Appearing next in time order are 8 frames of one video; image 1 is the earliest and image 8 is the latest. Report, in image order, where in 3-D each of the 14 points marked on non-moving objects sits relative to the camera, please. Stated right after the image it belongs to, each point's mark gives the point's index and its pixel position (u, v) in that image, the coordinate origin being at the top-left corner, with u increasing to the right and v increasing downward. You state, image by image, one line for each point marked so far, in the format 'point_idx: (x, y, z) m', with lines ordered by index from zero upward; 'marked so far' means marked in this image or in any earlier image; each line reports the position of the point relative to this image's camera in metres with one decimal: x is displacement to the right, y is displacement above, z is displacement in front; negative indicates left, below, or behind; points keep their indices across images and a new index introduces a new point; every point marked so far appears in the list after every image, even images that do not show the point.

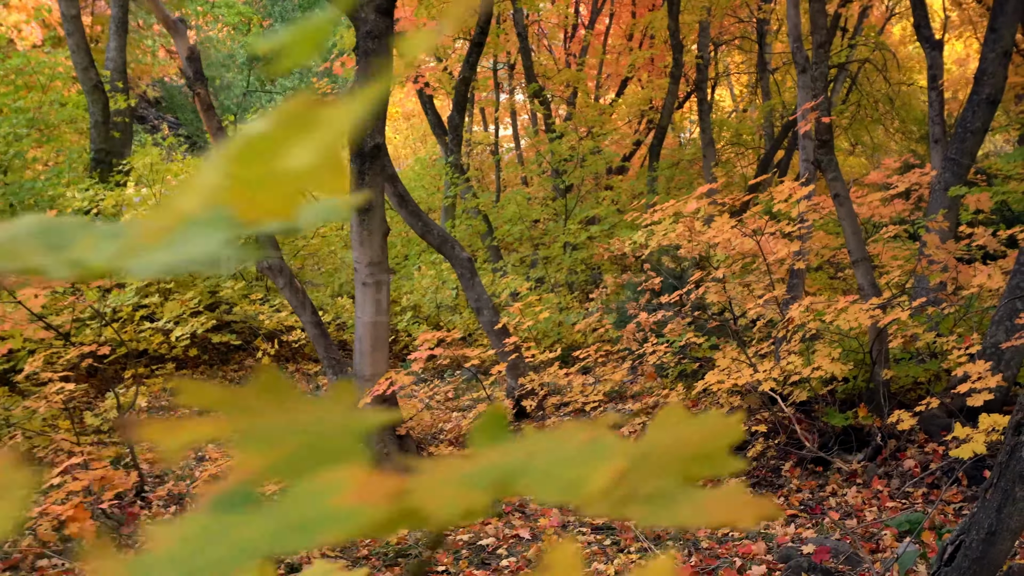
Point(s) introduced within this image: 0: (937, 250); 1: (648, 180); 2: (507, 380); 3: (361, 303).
0: (+2.5, +0.2, +4.9) m
1: (+1.8, +1.4, +11.4) m
2: (0.0, -0.6, +5.9) m
3: (-0.9, -0.1, +4.8) m
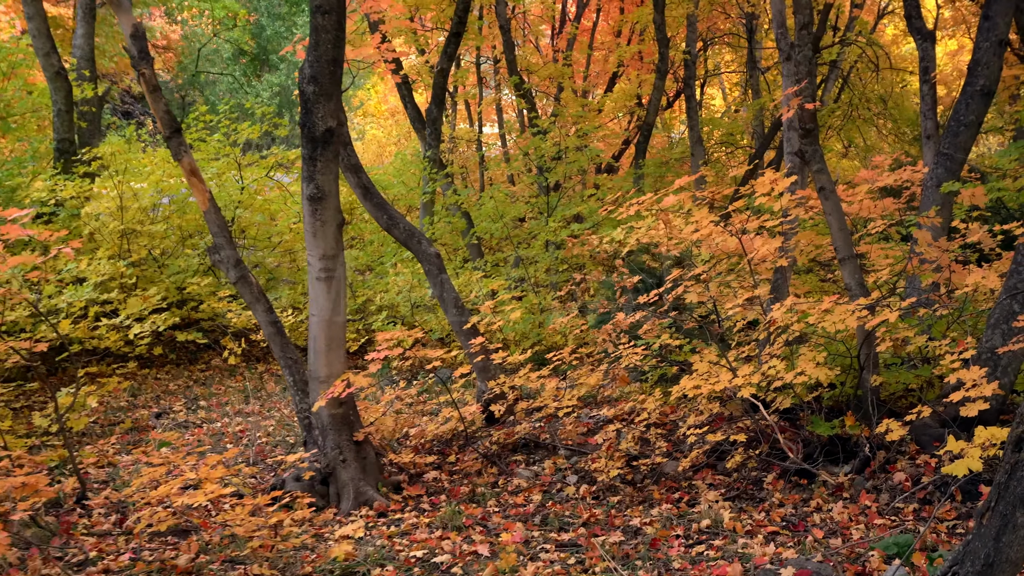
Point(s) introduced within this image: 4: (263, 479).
0: (+2.3, +0.2, +4.6) m
1: (+1.6, +1.4, +11.1) m
2: (-0.2, -0.6, +5.6) m
3: (-1.0, -0.1, +4.5) m
4: (-1.4, -1.1, +4.8) m
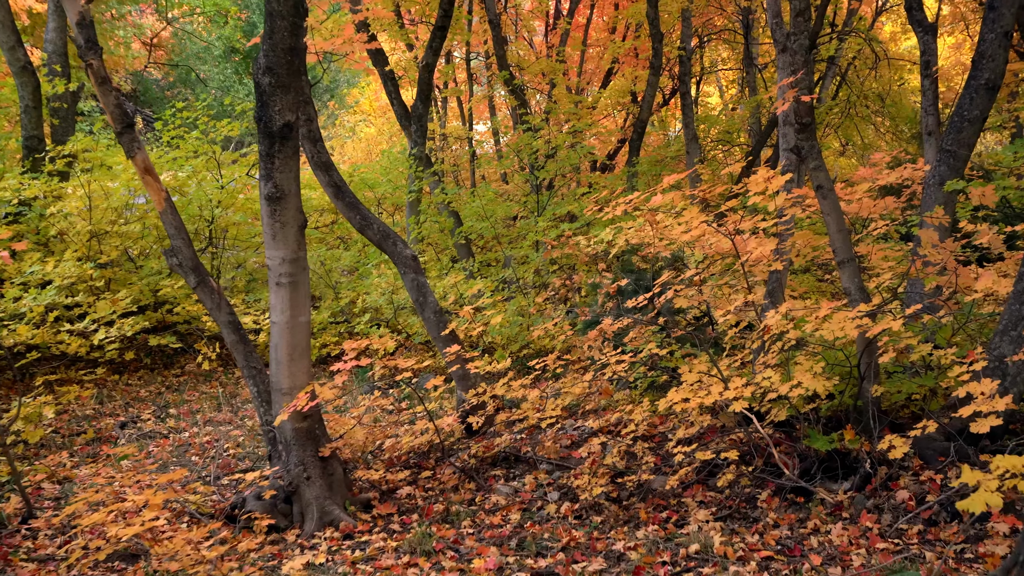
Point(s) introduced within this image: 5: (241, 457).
0: (+2.1, +0.2, +4.4) m
1: (+1.5, +1.4, +10.8) m
2: (-0.4, -0.7, +5.3) m
3: (-1.2, -0.1, +4.2) m
4: (-1.5, -1.1, +4.5) m
5: (-1.7, -1.1, +5.3) m
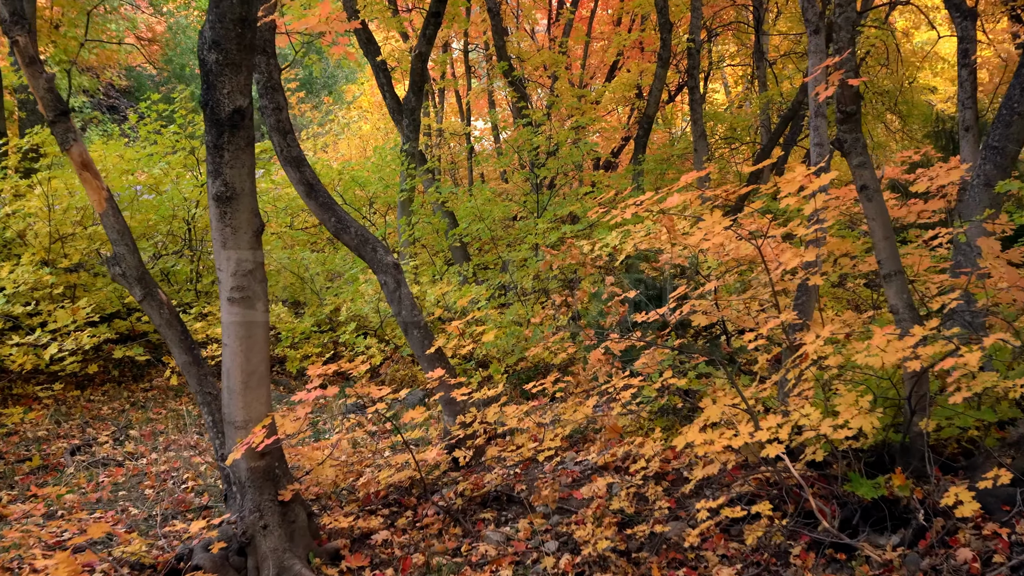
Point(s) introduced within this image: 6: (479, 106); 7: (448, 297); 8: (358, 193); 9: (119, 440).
0: (+2.1, +0.1, +3.7) m
1: (+1.4, +1.4, +10.2) m
2: (-0.4, -0.7, +4.7) m
3: (-1.2, -0.1, +3.6) m
4: (-1.6, -1.2, +3.9) m
5: (-1.7, -1.1, +4.7) m
6: (-0.5, +2.9, +13.7) m
7: (-0.6, -0.1, +7.5) m
8: (-1.8, +1.1, +10.0) m
9: (-2.7, -1.0, +5.8) m
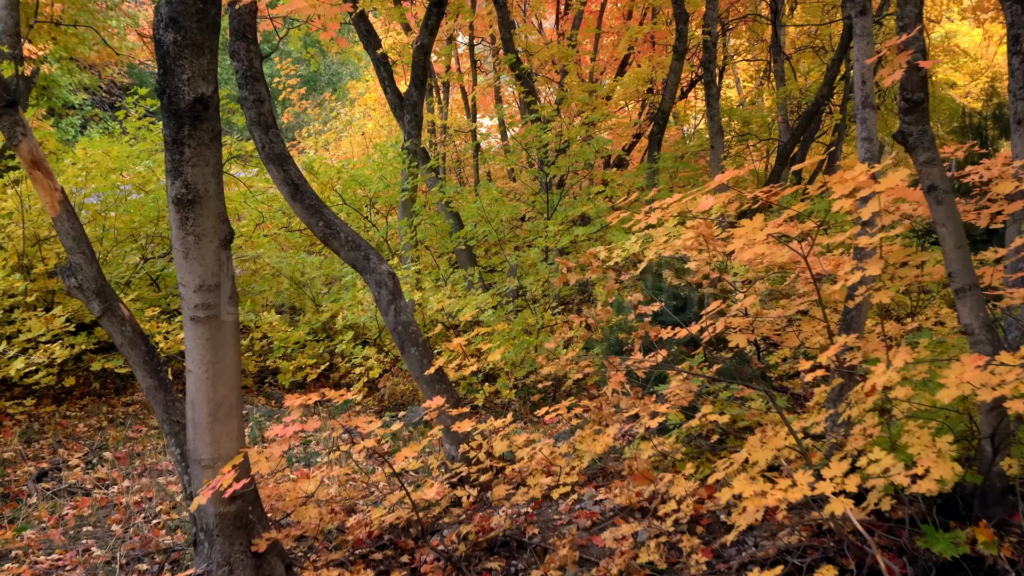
0: (+2.2, 0.0, +3.2) m
1: (+1.5, +1.3, +9.7) m
2: (-0.3, -0.8, +4.2) m
3: (-1.2, -0.2, +3.1) m
4: (-1.5, -1.2, +3.4) m
5: (-1.7, -1.2, +4.2) m
6: (-0.4, +2.9, +13.2) m
7: (-0.5, -0.1, +7.0) m
8: (-1.7, +1.1, +9.5) m
9: (-2.6, -1.1, +5.3) m
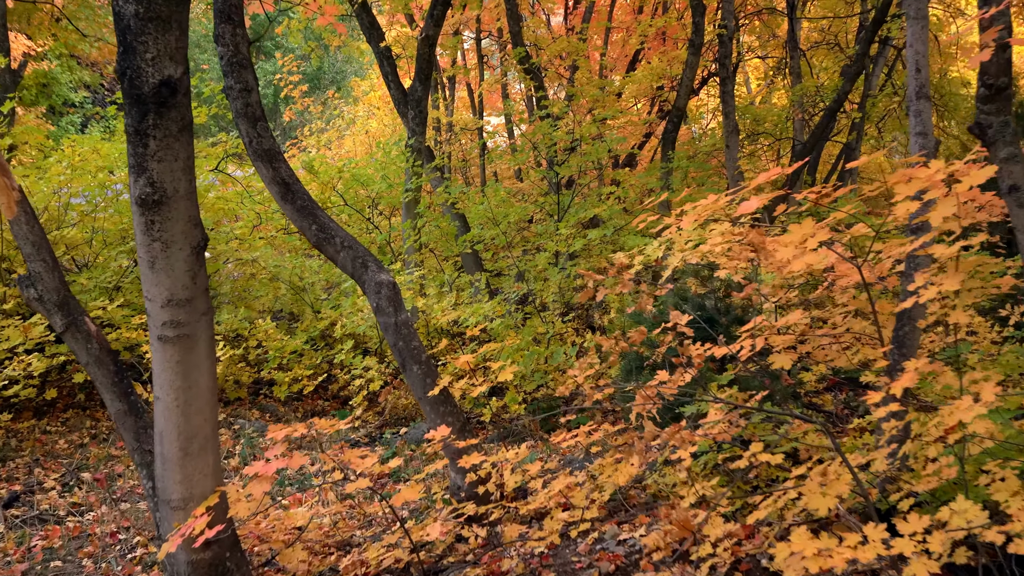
0: (+2.2, 0.0, +2.8) m
1: (+1.6, +1.3, +9.3) m
2: (-0.3, -0.8, +3.8) m
3: (-1.1, -0.3, +2.7) m
4: (-1.5, -1.3, +3.0) m
5: (-1.6, -1.2, +3.8) m
6: (-0.3, +2.8, +12.8) m
7: (-0.4, -0.2, +6.6) m
8: (-1.6, +1.0, +9.1) m
9: (-2.6, -1.1, +4.9) m
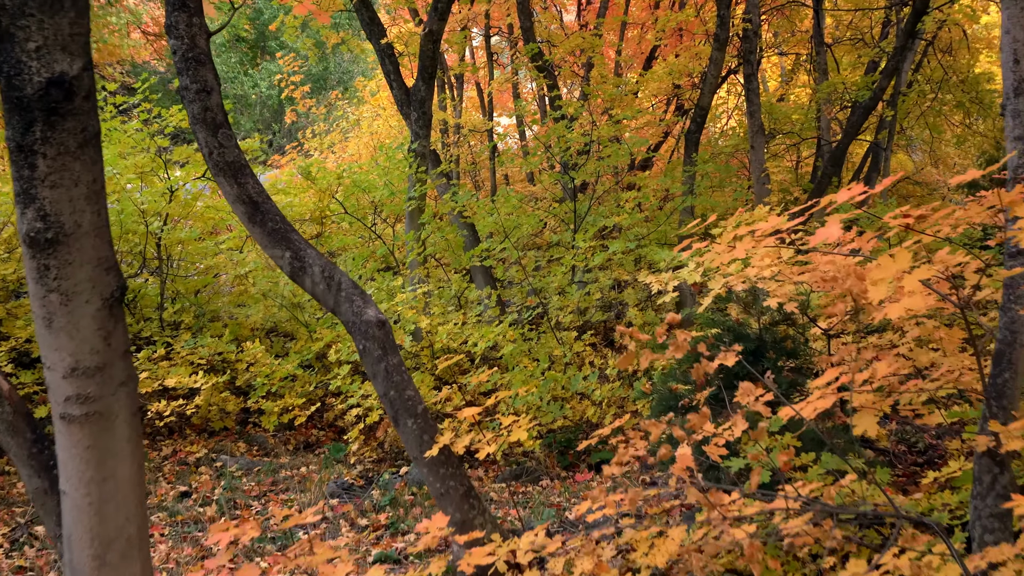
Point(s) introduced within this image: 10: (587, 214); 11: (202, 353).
0: (+2.2, -0.1, +2.1) m
1: (+1.8, +1.1, +8.6) m
2: (-0.2, -1.0, +3.2) m
3: (-1.1, -0.4, +2.0) m
4: (-1.4, -1.4, +2.4) m
5: (-1.6, -1.4, +3.2) m
6: (-0.1, +2.7, +12.1) m
7: (-0.3, -0.3, +5.9) m
8: (-1.5, +0.9, +8.5) m
9: (-2.5, -1.3, +4.3) m
10: (+0.7, +0.7, +7.7) m
11: (-2.2, -0.5, +6.0) m
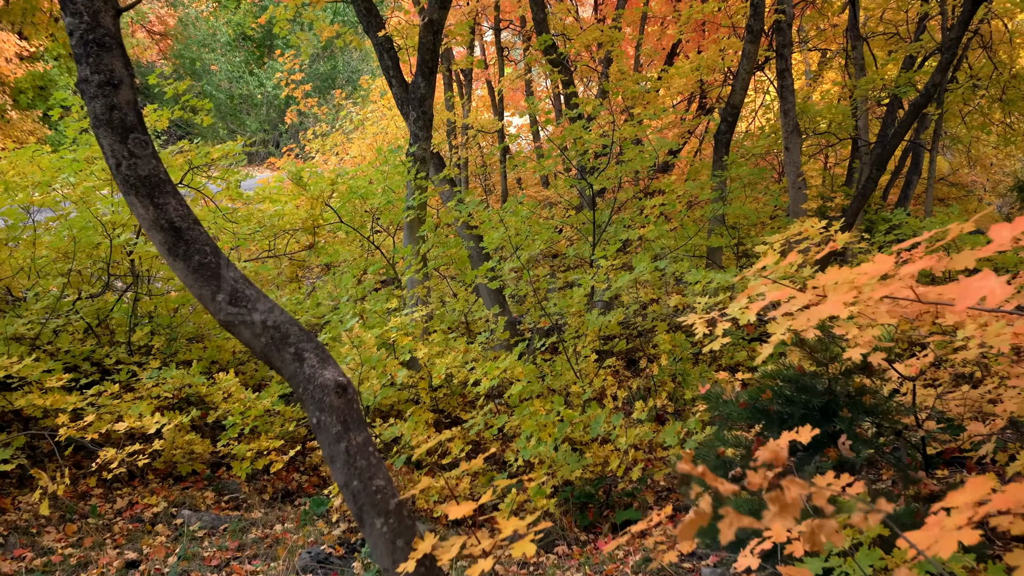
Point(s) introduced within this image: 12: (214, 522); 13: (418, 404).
0: (+2.2, -0.3, +1.3) m
1: (+1.9, +1.0, +7.8) m
2: (-0.2, -1.1, +2.4) m
3: (-1.1, -0.5, +1.3) m
4: (-1.4, -1.6, +1.6) m
5: (-1.6, -1.5, +2.4) m
6: (0.0, +2.5, +11.4) m
7: (-0.3, -0.5, +5.1) m
8: (-1.4, +0.7, +7.7) m
9: (-2.5, -1.4, +3.6) m
10: (+0.8, +0.5, +6.9) m
11: (-2.1, -0.6, +5.3) m
12: (-1.7, -1.3, +4.8) m
13: (-0.6, -0.7, +5.4) m
